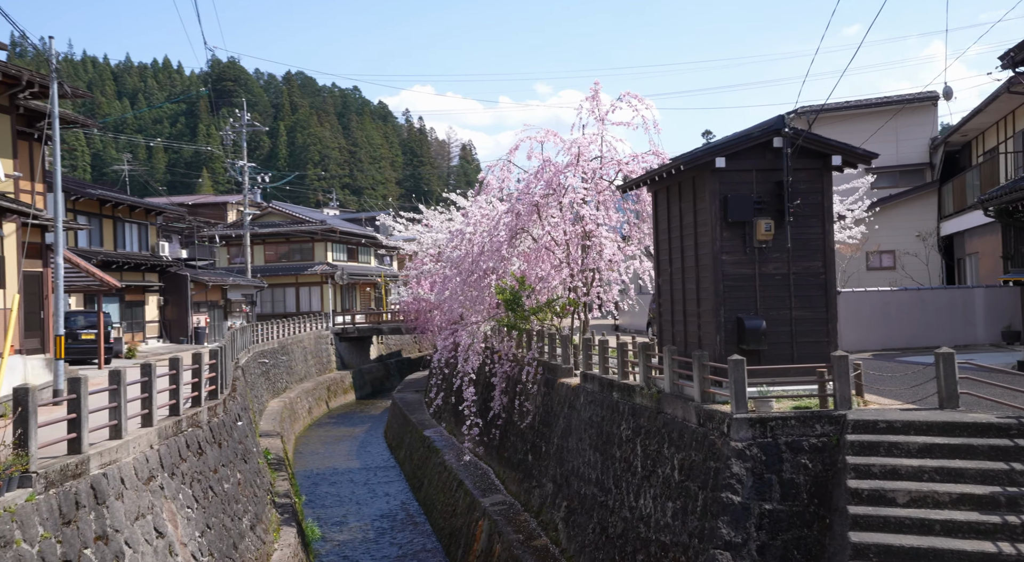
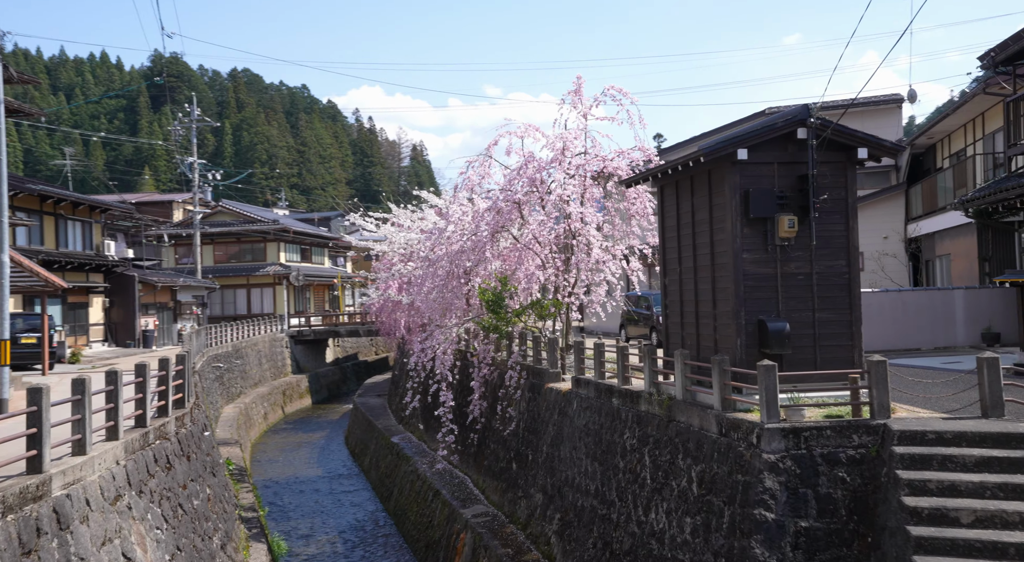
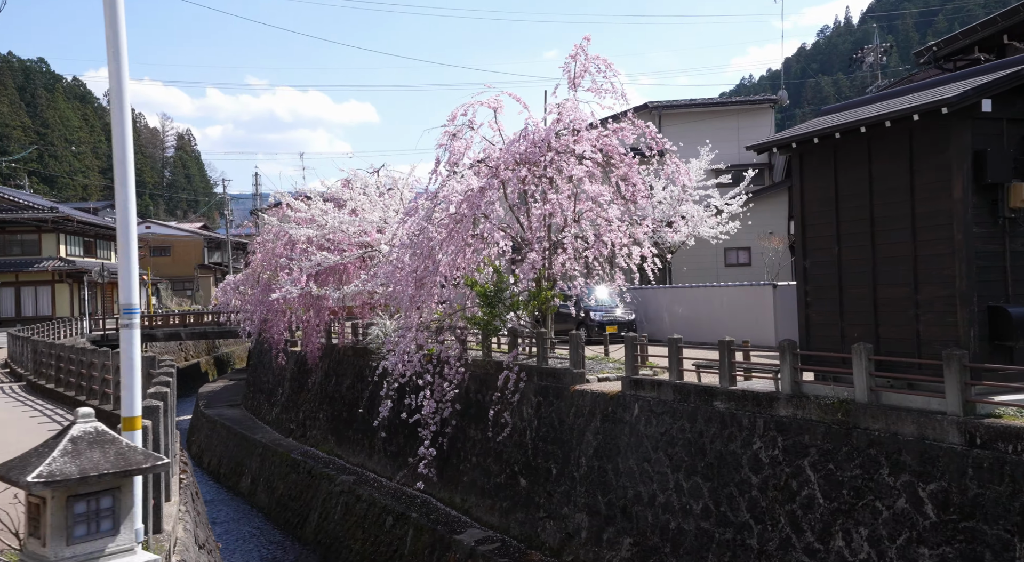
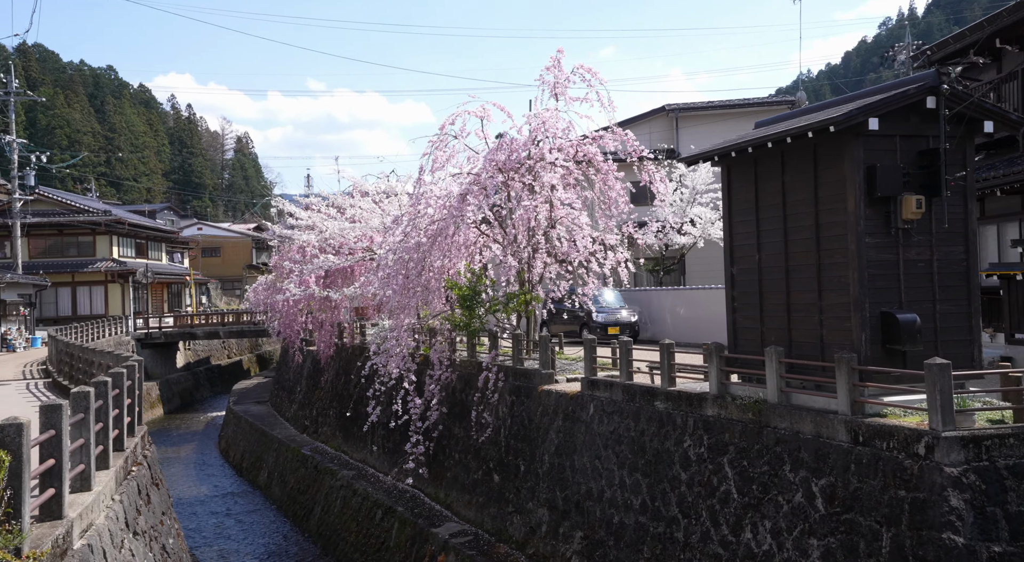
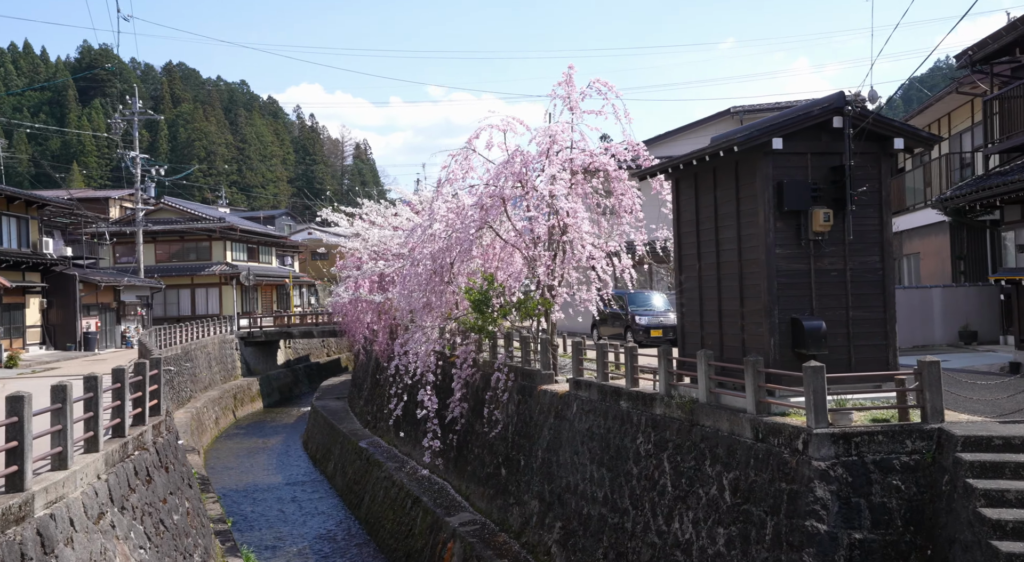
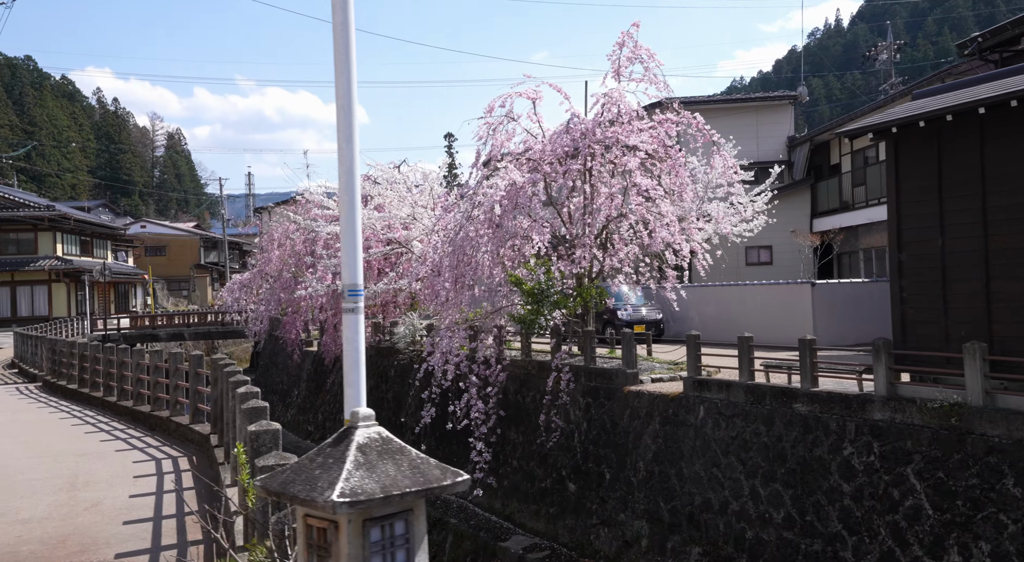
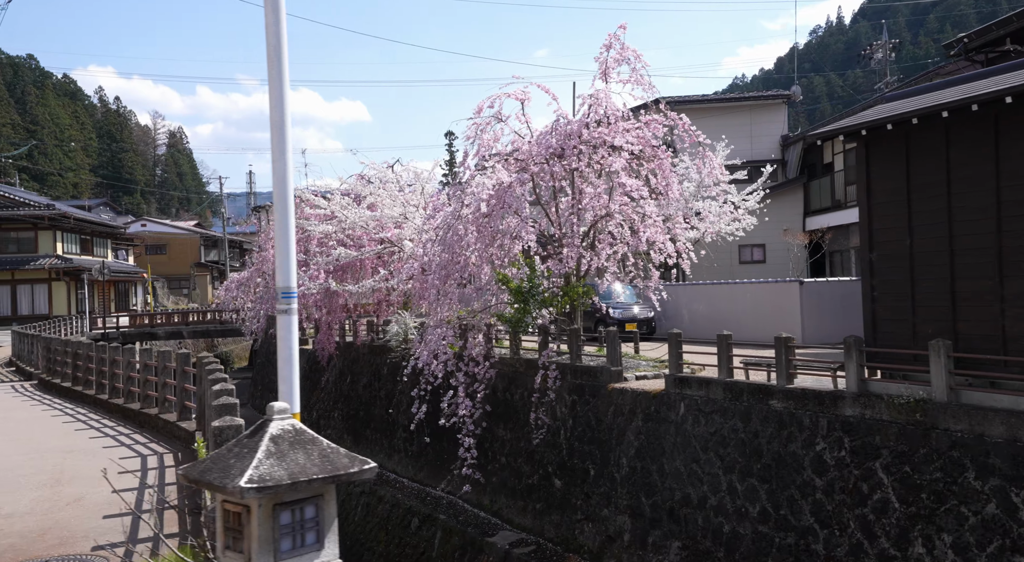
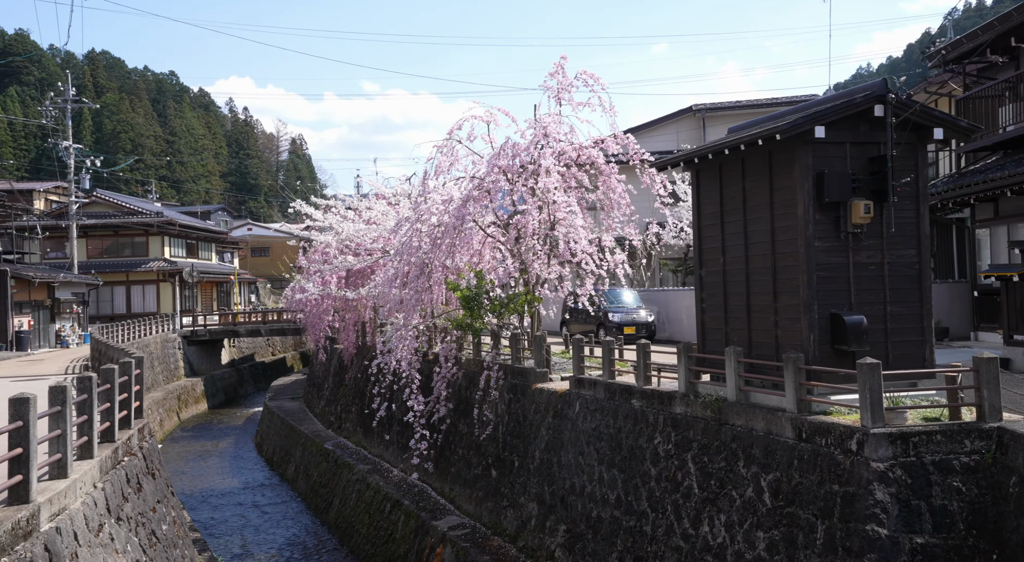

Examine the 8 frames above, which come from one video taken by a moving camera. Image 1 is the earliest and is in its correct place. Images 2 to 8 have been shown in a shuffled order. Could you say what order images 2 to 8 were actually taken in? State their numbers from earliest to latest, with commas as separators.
2, 5, 8, 4, 3, 7, 6
